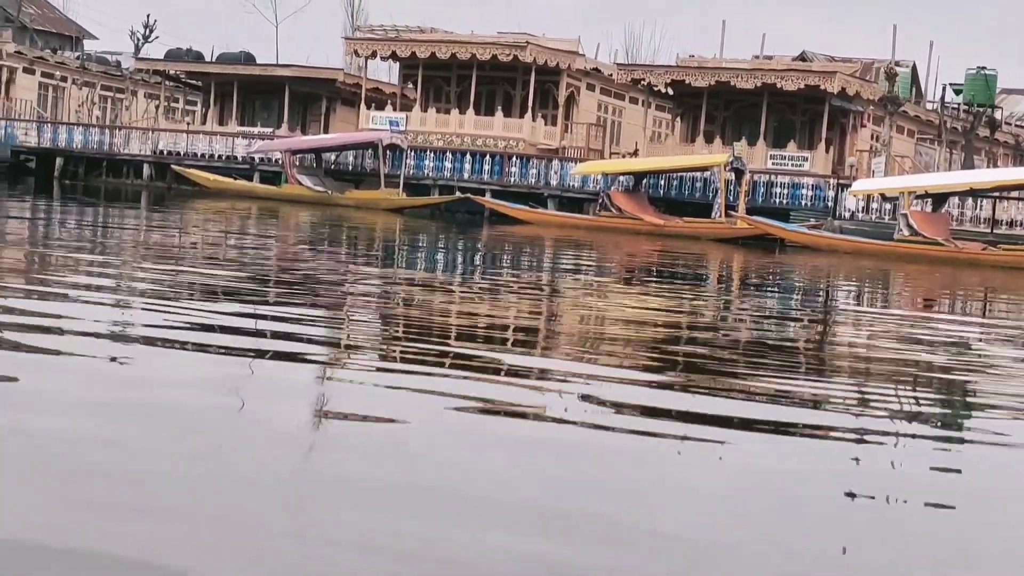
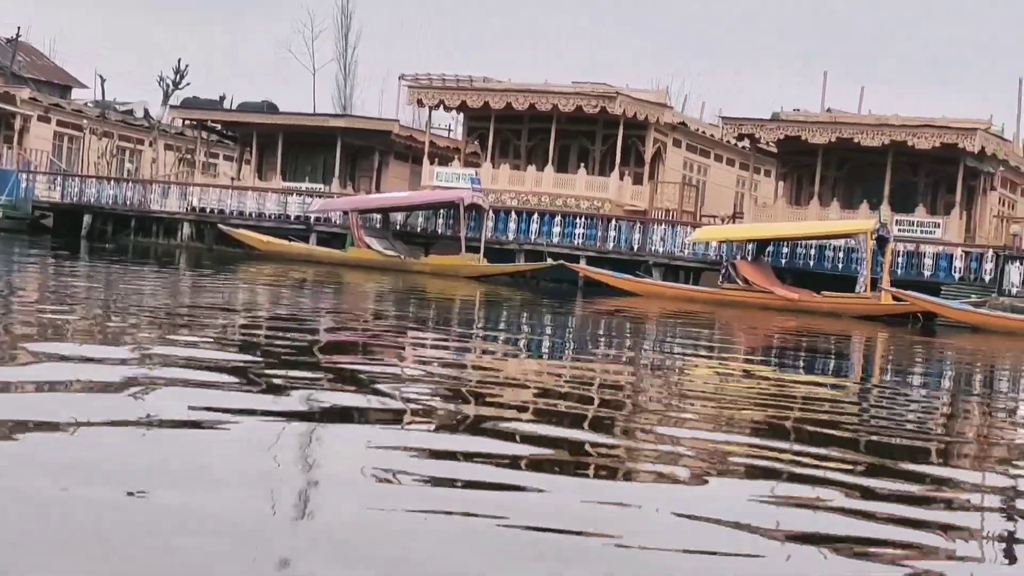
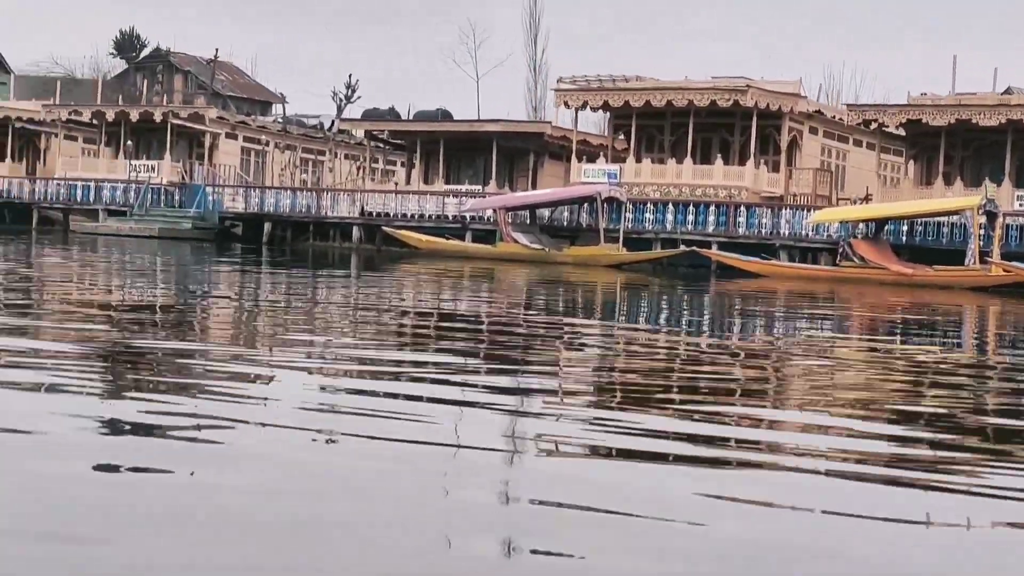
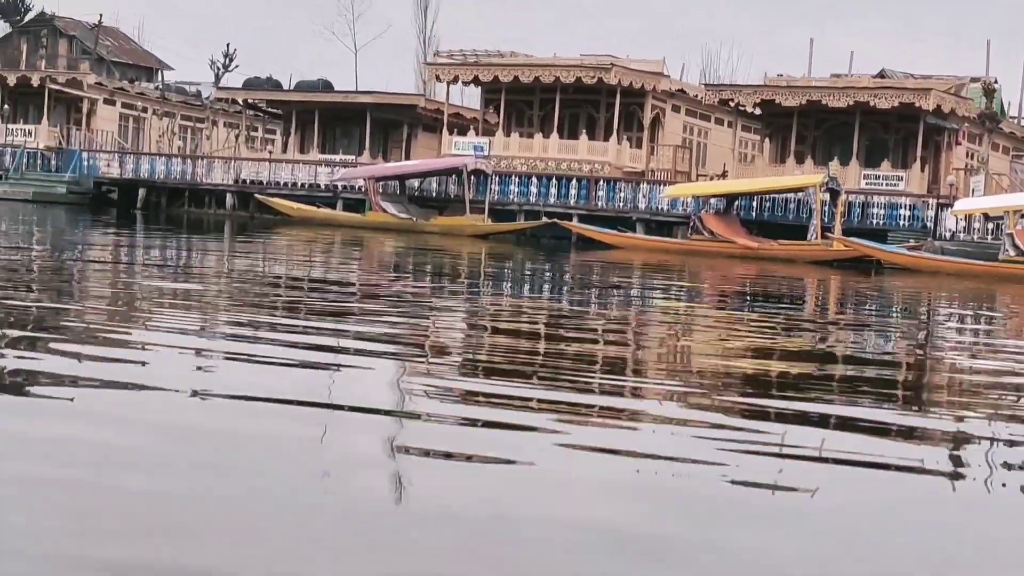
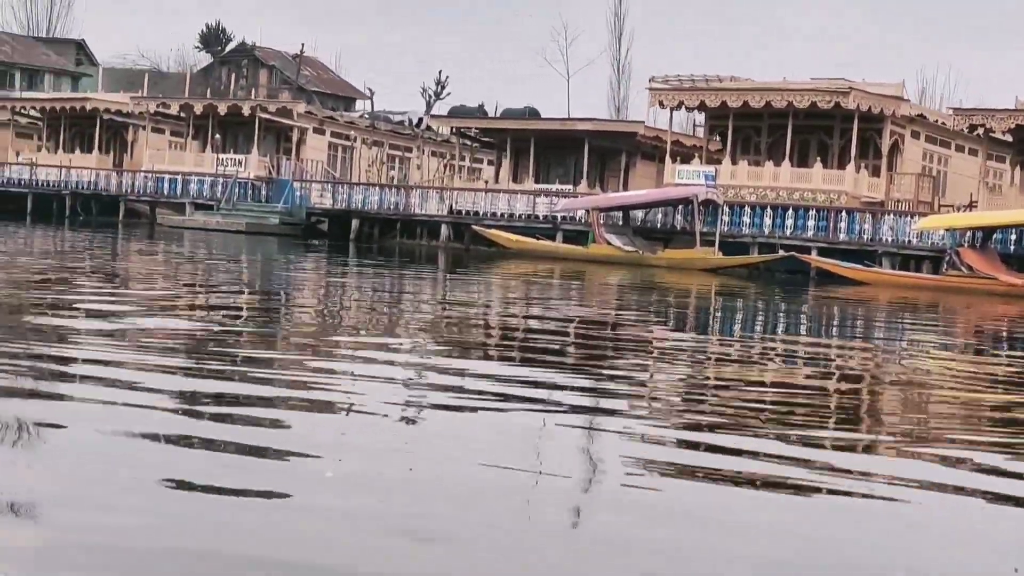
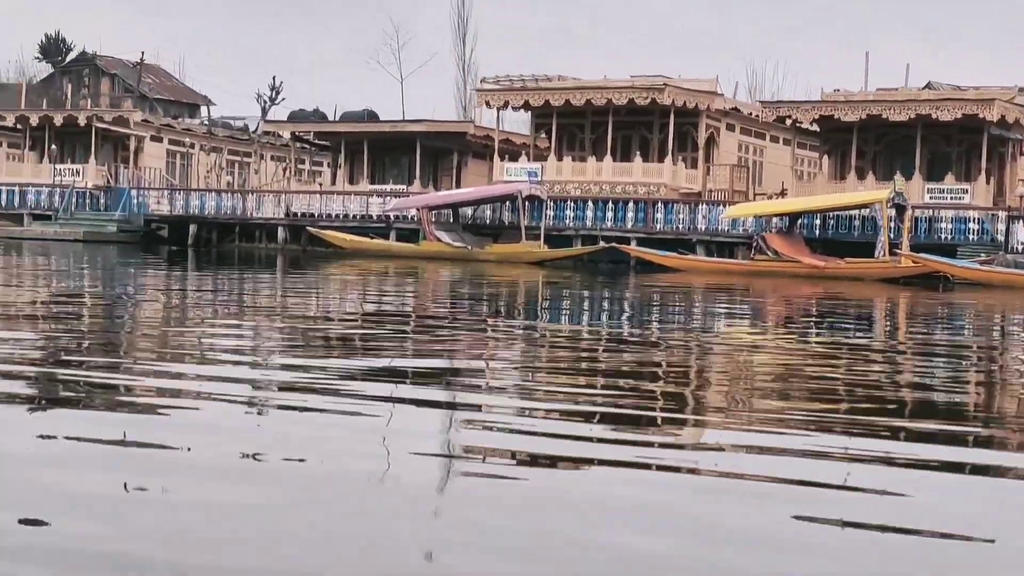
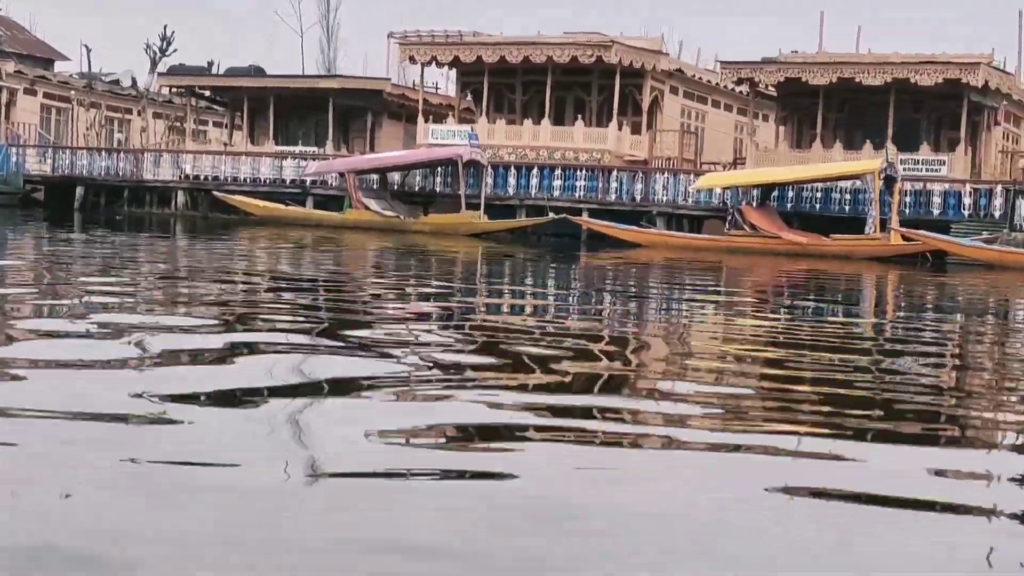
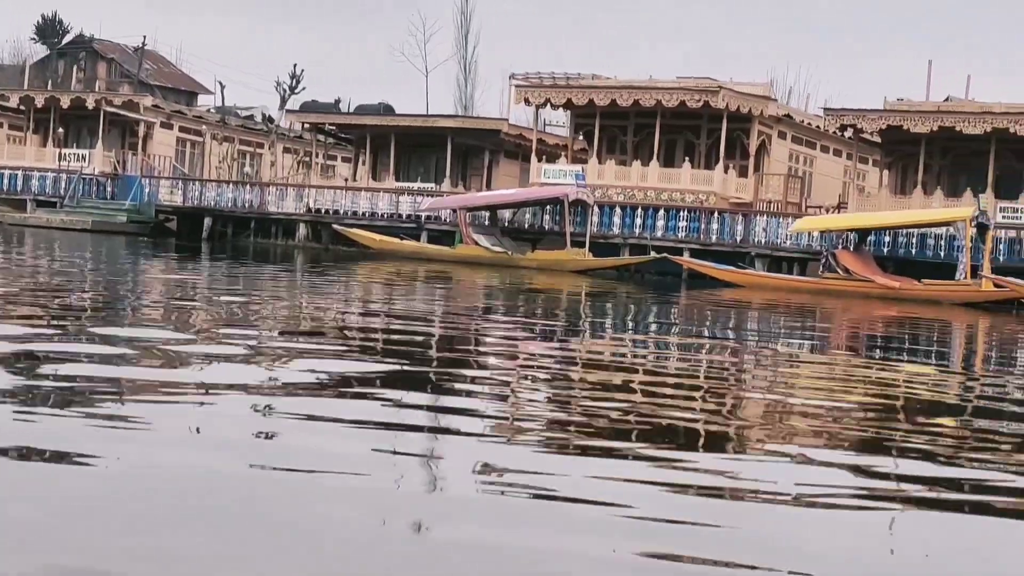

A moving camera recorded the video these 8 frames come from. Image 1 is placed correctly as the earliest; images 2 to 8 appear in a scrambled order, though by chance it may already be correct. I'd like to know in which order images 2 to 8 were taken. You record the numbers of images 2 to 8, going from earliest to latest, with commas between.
4, 6, 3, 5, 8, 2, 7
